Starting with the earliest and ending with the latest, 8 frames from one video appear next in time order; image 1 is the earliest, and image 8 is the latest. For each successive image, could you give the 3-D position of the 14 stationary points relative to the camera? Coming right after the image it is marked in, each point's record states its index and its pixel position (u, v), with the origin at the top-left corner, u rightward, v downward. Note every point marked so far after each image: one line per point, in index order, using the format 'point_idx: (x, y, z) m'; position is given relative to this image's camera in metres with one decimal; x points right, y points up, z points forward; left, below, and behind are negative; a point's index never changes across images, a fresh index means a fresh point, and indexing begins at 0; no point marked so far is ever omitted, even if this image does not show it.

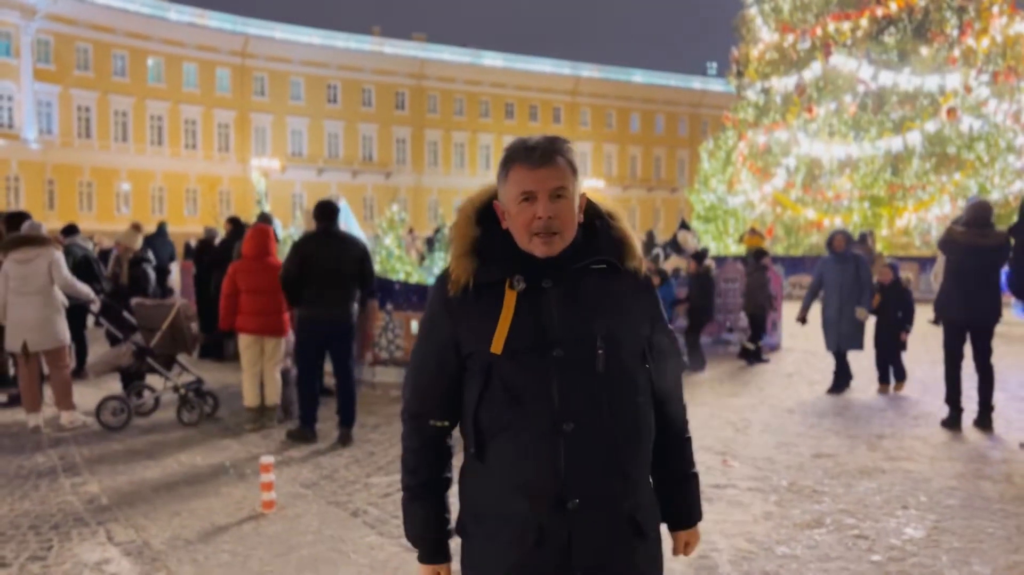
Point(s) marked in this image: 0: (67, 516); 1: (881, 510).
0: (-2.6, -1.3, +5.5) m
1: (+2.0, -1.2, +5.2) m
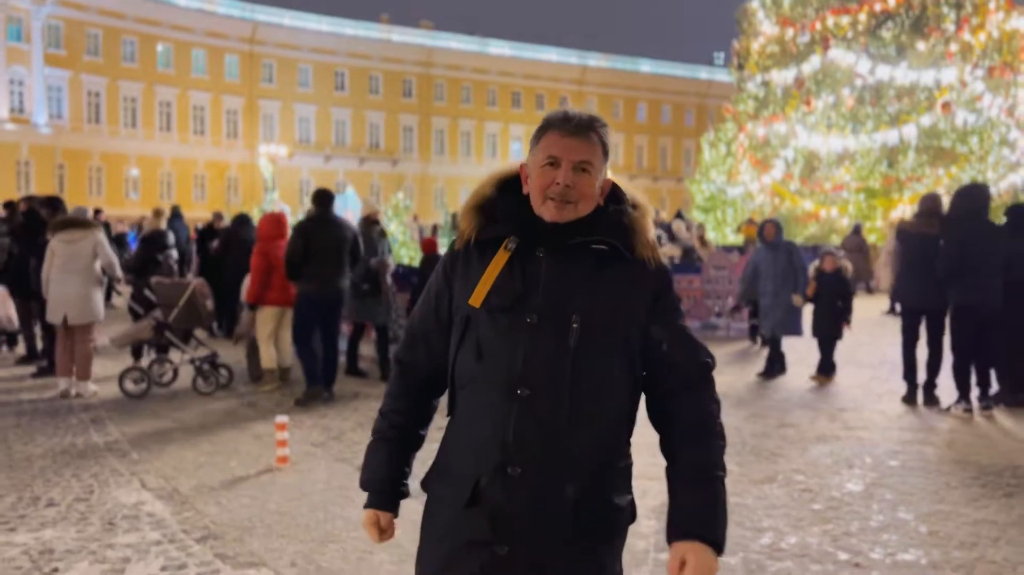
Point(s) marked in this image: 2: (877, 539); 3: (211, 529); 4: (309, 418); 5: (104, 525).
0: (-2.6, -1.2, +6.2) m
1: (+1.9, -1.1, +5.8) m
2: (+1.8, -1.2, +4.6) m
3: (-1.5, -1.2, +4.8) m
4: (-1.6, -1.0, +7.7) m
5: (-2.1, -1.2, +4.9) m
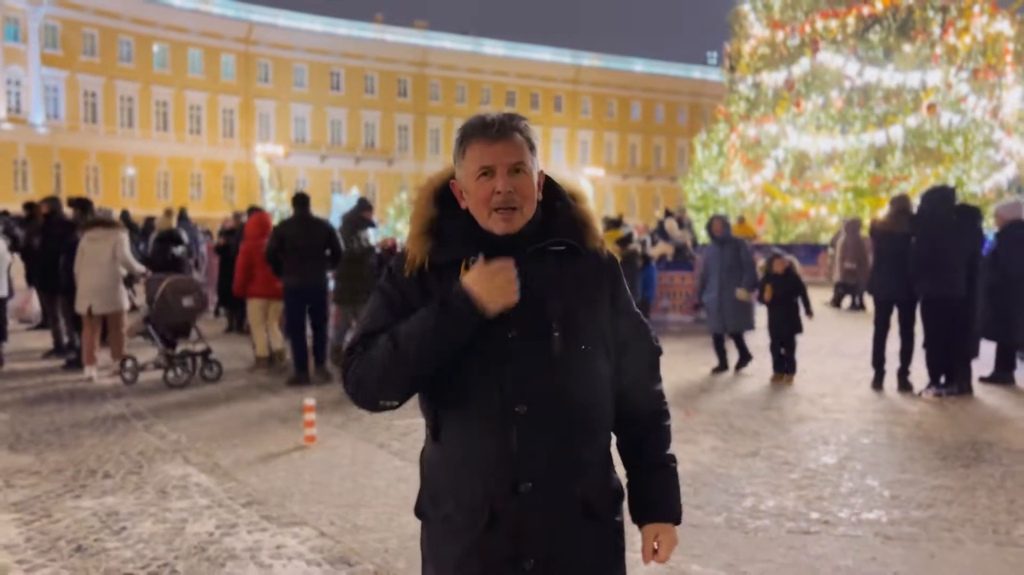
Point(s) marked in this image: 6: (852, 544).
0: (-2.6, -1.1, +6.7) m
1: (+2.0, -1.1, +6.4) m
2: (+1.8, -1.2, +5.2) m
3: (-1.5, -1.2, +5.4) m
4: (-1.6, -1.0, +8.3) m
5: (-2.1, -1.2, +5.5) m
6: (+1.6, -1.2, +4.5) m
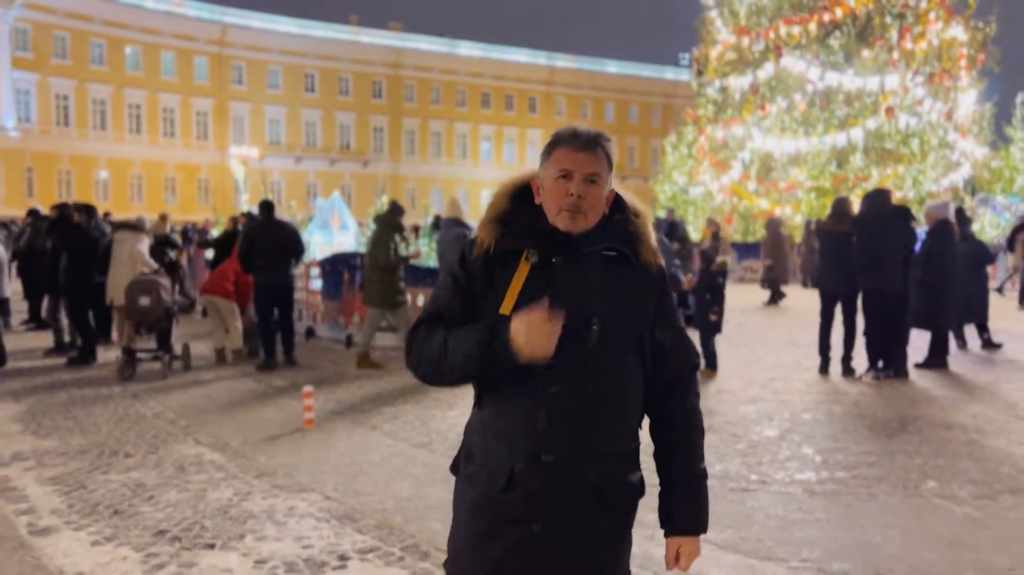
0: (-2.7, -1.1, +7.4) m
1: (+1.8, -1.0, +7.2) m
2: (+1.7, -1.1, +6.0) m
3: (-1.6, -1.2, +6.1) m
4: (-1.8, -1.0, +9.0) m
5: (-2.2, -1.2, +6.2) m
6: (+1.5, -1.2, +5.3) m
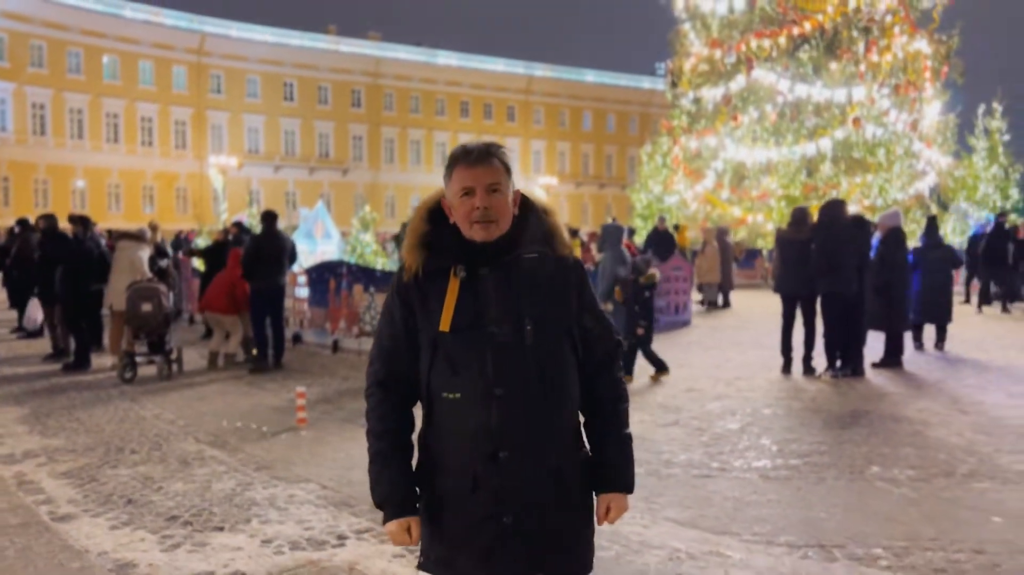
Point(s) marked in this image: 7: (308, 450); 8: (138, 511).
0: (-2.9, -1.2, +7.9) m
1: (+1.7, -1.1, +7.8) m
2: (+1.6, -1.1, +6.5) m
3: (-1.7, -1.2, +6.6) m
4: (-2.0, -1.0, +9.4) m
5: (-2.3, -1.2, +6.7) m
6: (+1.4, -1.2, +5.8) m
7: (-1.5, -1.2, +7.0) m
8: (-2.2, -1.3, +5.5) m
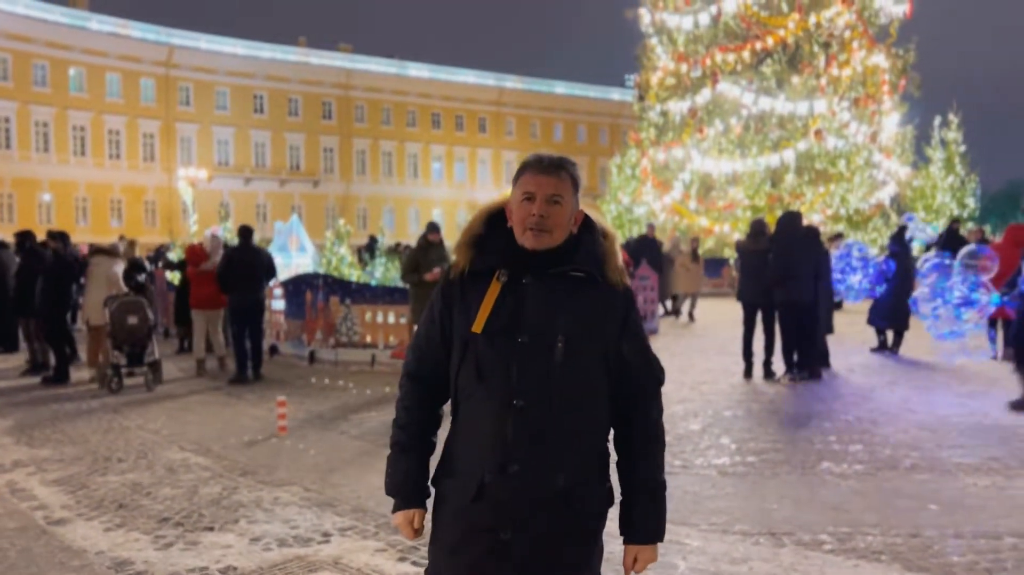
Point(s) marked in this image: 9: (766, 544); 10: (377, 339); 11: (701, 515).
0: (-3.1, -1.3, +8.1) m
1: (+1.5, -1.1, +8.2) m
2: (+1.4, -1.2, +6.9) m
3: (-1.9, -1.3, +6.9) m
4: (-2.2, -1.2, +9.7) m
5: (-2.5, -1.3, +6.9) m
6: (+1.2, -1.2, +6.2) m
7: (-1.7, -1.3, +7.3) m
8: (-2.3, -1.4, +5.8) m
9: (+1.3, -1.3, +4.7) m
10: (-1.8, -0.7, +12.4) m
11: (+1.1, -1.3, +5.3) m
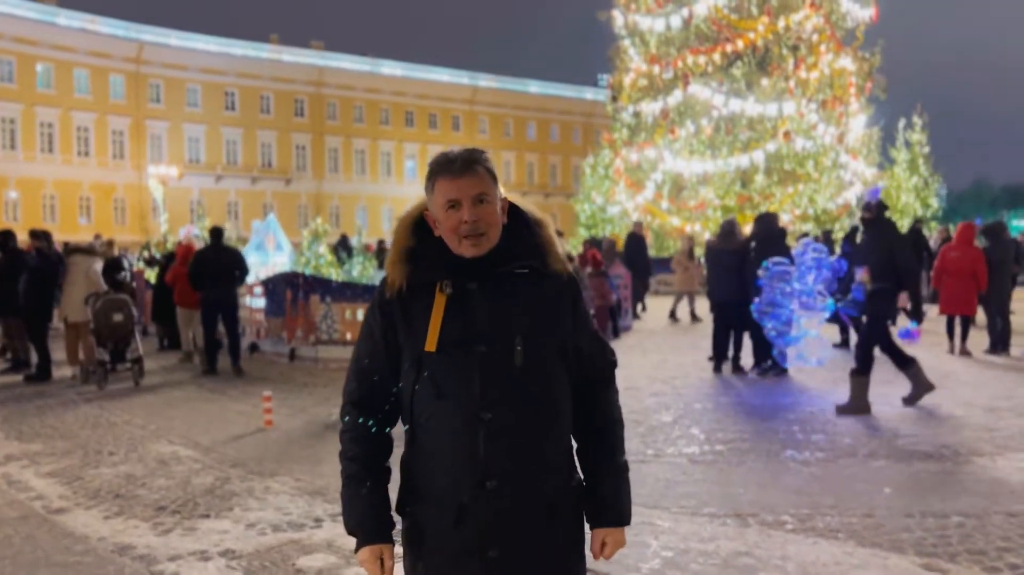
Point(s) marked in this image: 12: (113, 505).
0: (-3.3, -1.3, +8.3) m
1: (+1.3, -1.1, +8.5) m
2: (+1.2, -1.2, +7.2) m
3: (-2.1, -1.3, +7.1) m
4: (-2.5, -1.2, +10.0) m
5: (-2.7, -1.3, +7.2) m
6: (+1.1, -1.2, +6.5) m
7: (-1.9, -1.3, +7.6) m
8: (-2.4, -1.4, +6.0) m
9: (+1.2, -1.3, +5.1) m
10: (-2.1, -0.7, +12.7) m
11: (+1.0, -1.3, +5.7) m
12: (-2.5, -1.4, +6.0) m
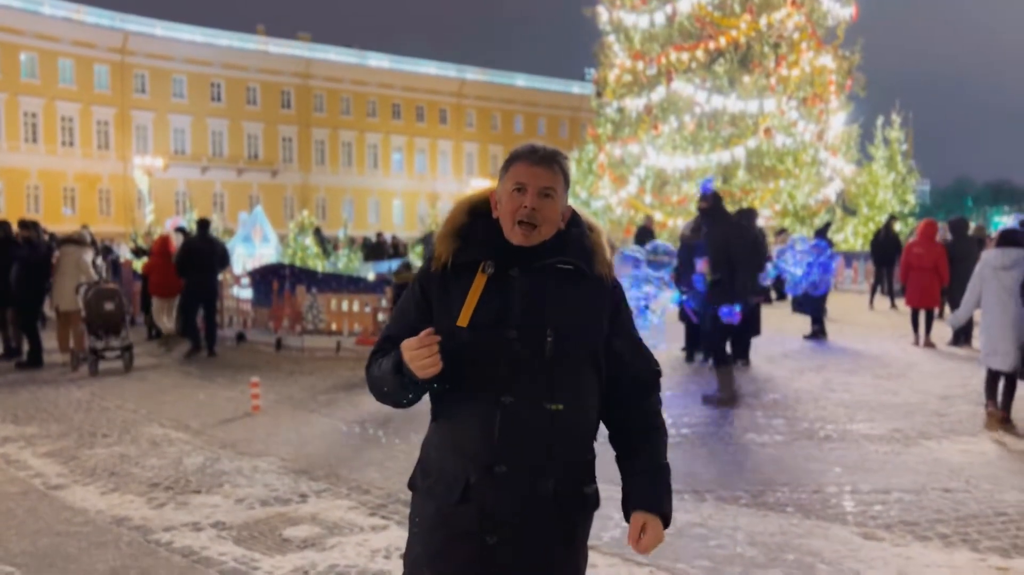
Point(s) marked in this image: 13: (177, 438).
0: (-3.5, -1.2, +8.6) m
1: (+1.1, -1.0, +8.9) m
2: (+1.0, -1.1, +7.6) m
3: (-2.3, -1.2, +7.5) m
4: (-2.7, -1.1, +10.3) m
5: (-2.8, -1.2, +7.5) m
6: (+0.9, -1.2, +6.9) m
7: (-2.1, -1.2, +7.9) m
8: (-2.6, -1.3, +6.4) m
9: (+1.0, -1.2, +5.4) m
10: (-2.3, -0.5, +13.0) m
11: (+0.8, -1.2, +6.0) m
12: (-2.7, -1.3, +6.3) m
13: (-2.7, -1.2, +7.7) m
